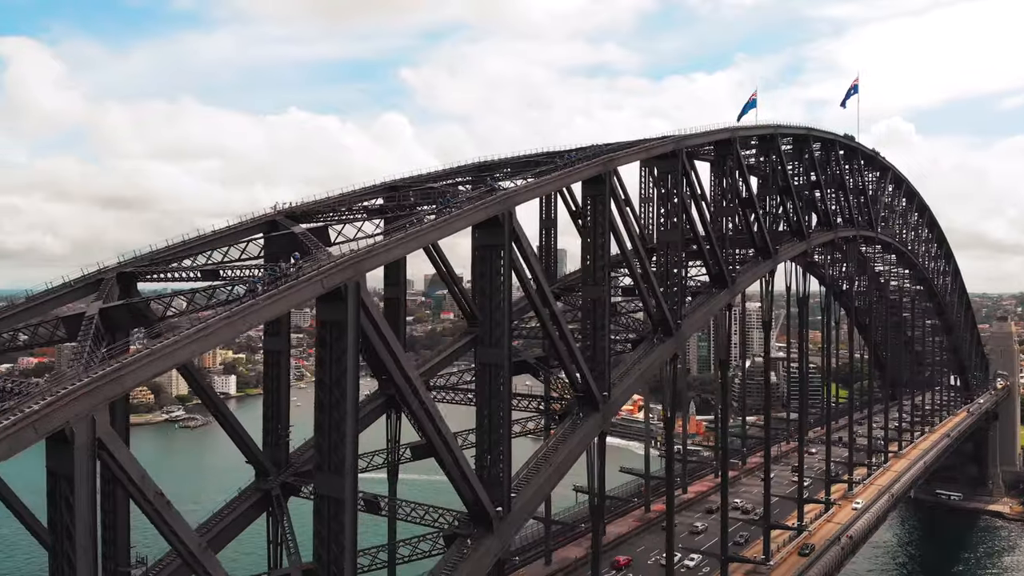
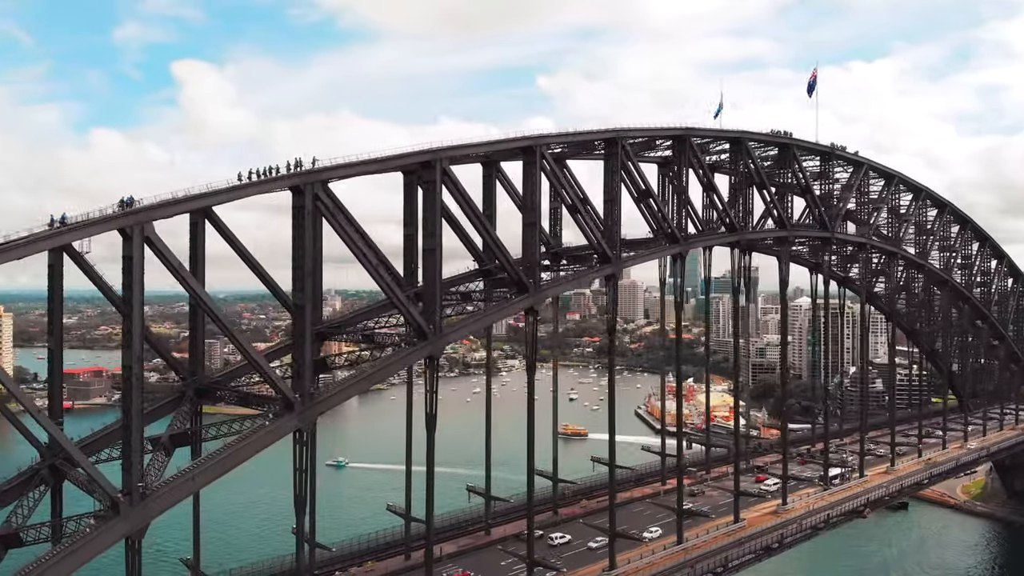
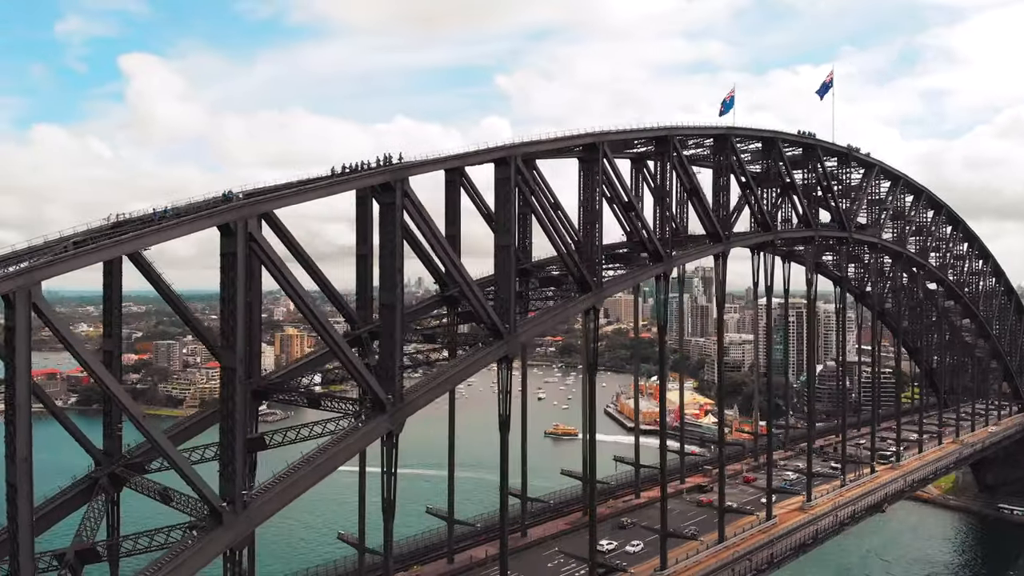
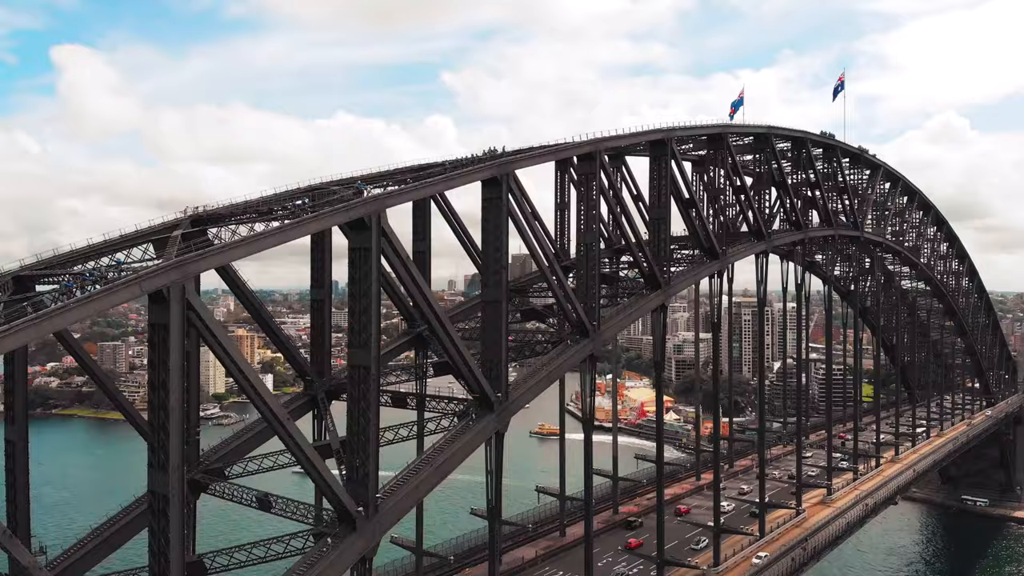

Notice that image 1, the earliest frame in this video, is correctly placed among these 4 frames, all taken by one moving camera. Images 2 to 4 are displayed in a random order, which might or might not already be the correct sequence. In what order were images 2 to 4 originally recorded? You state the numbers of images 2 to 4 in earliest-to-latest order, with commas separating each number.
4, 3, 2
